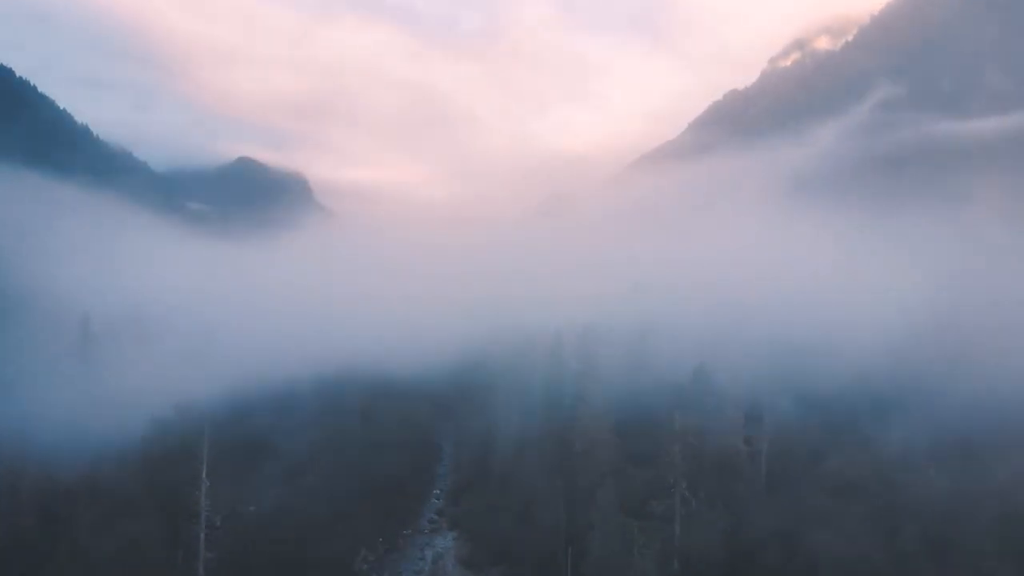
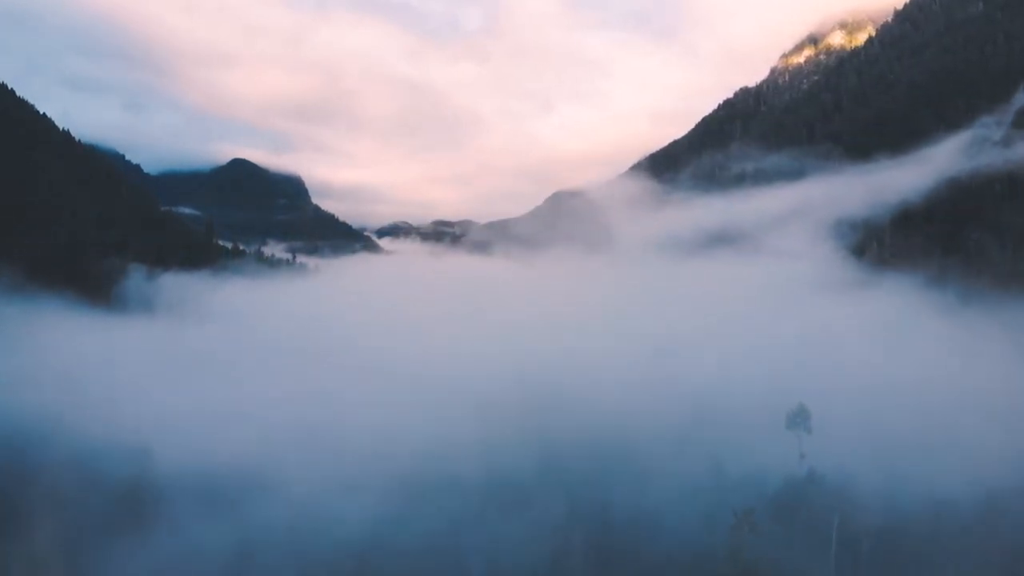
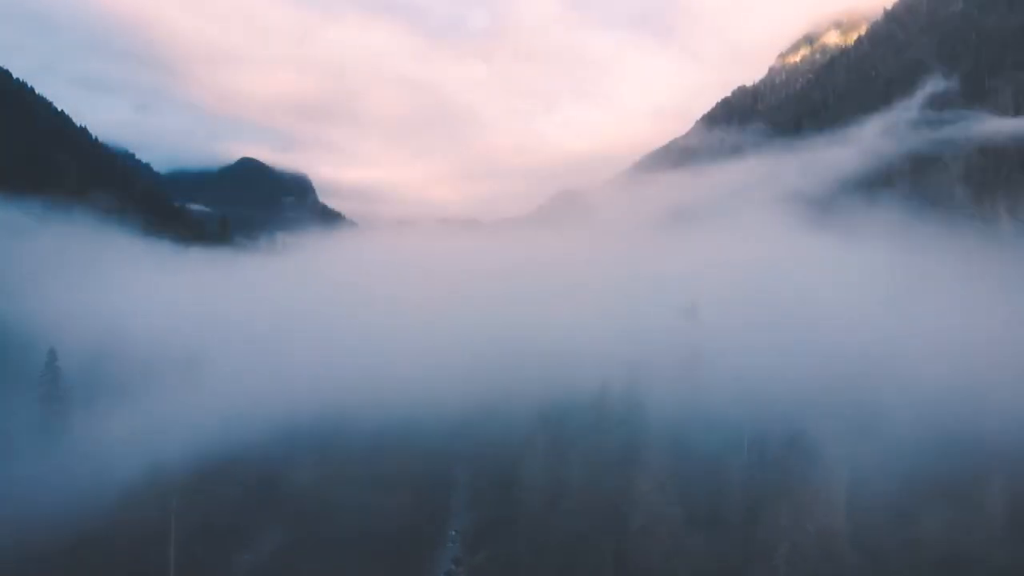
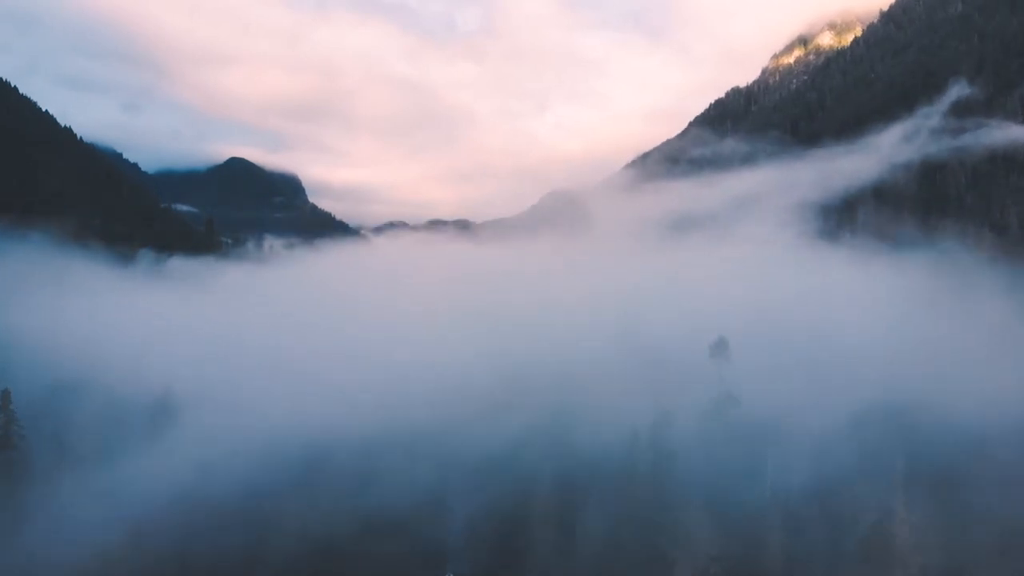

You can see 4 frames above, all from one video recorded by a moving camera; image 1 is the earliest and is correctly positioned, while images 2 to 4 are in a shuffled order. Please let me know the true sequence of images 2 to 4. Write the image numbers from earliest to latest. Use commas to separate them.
3, 4, 2
